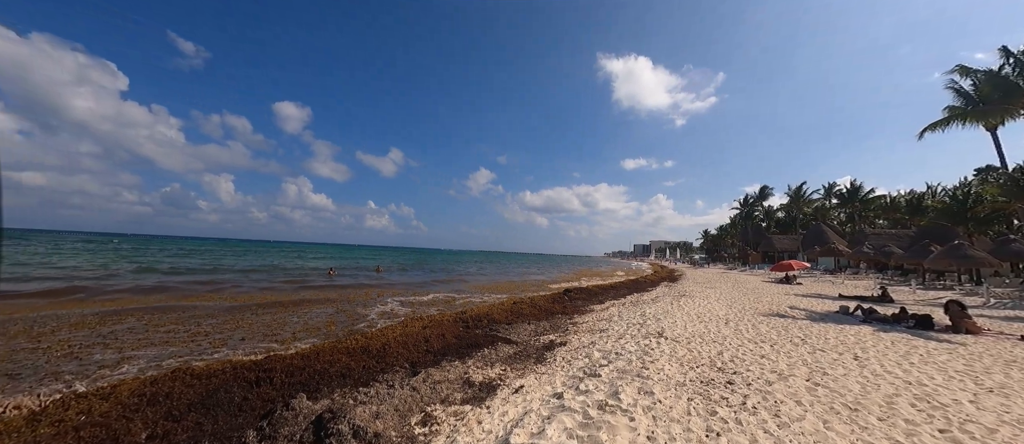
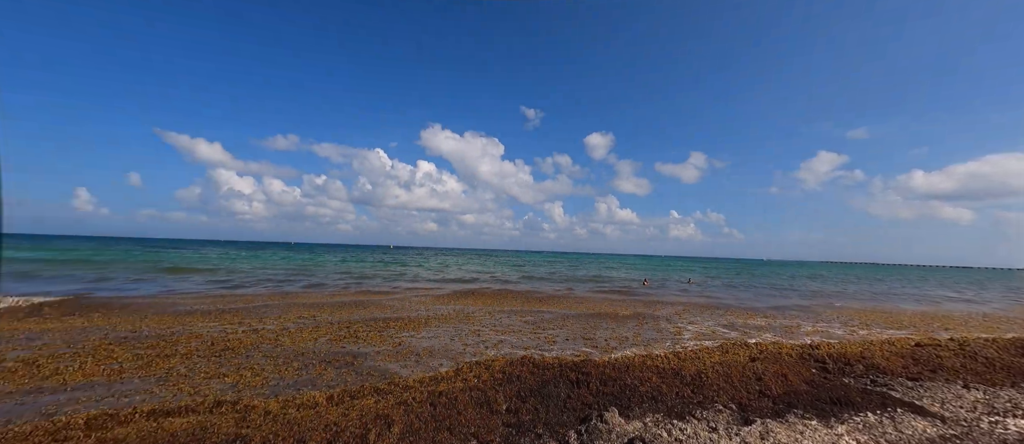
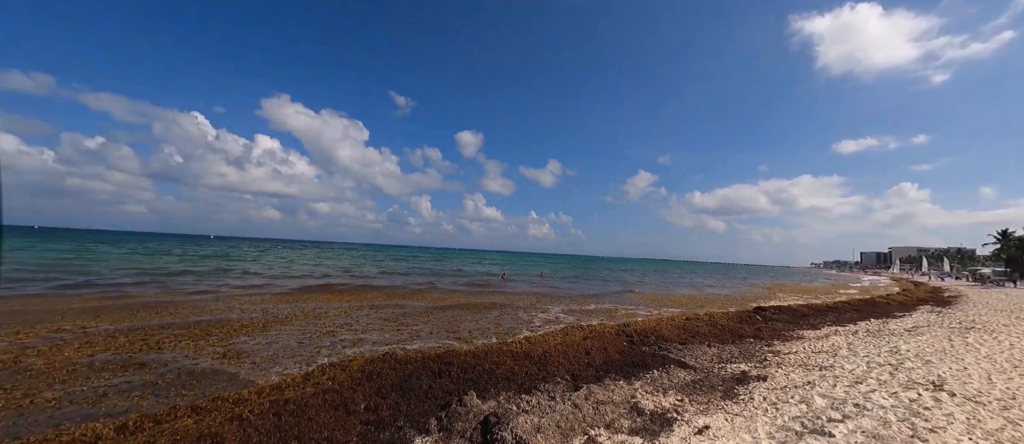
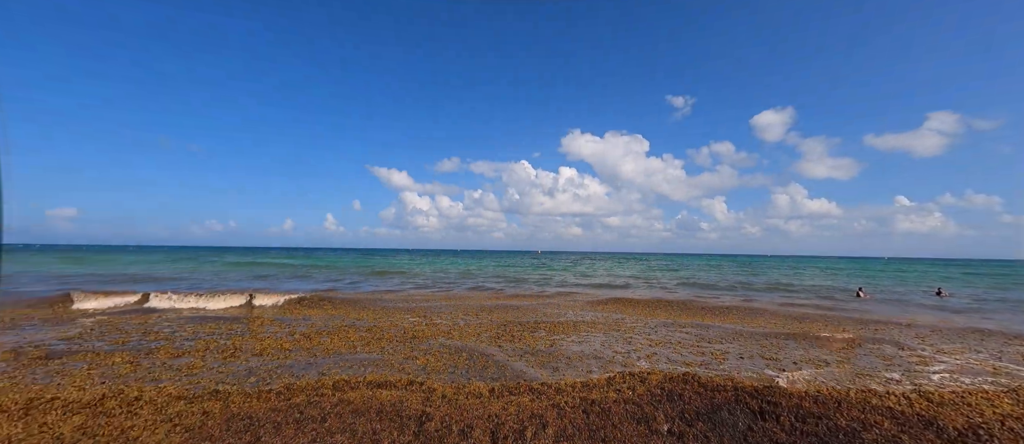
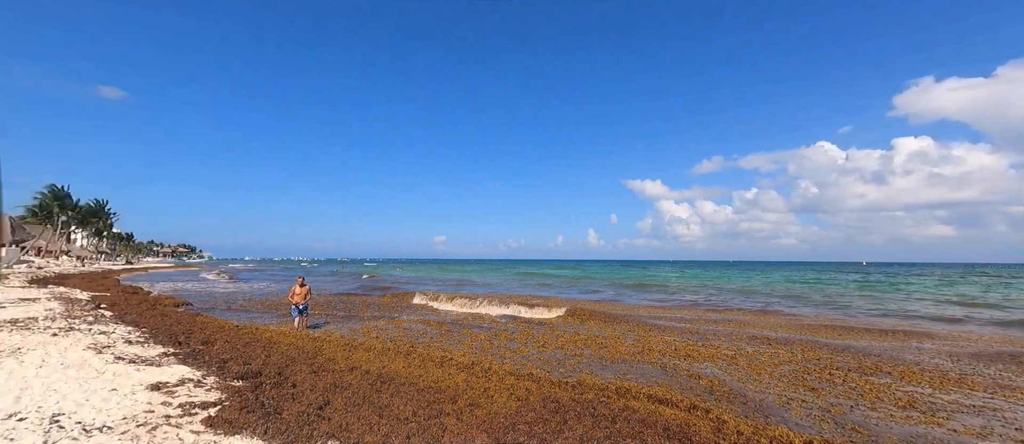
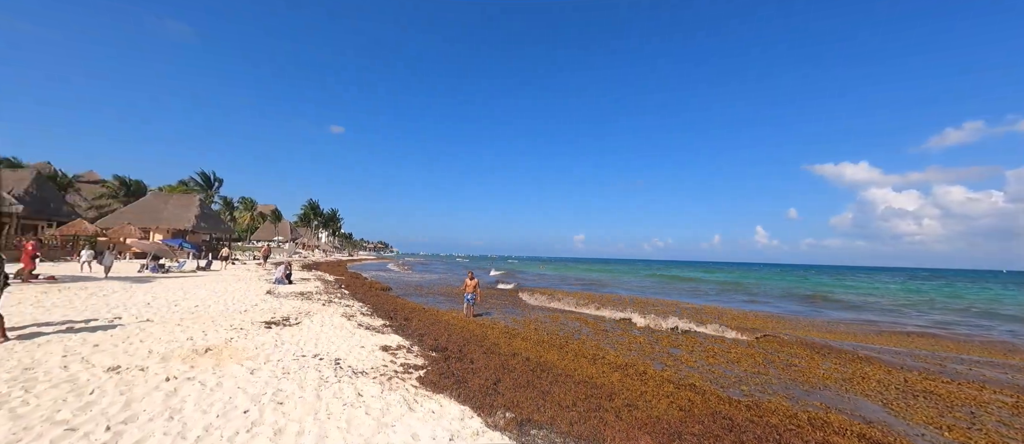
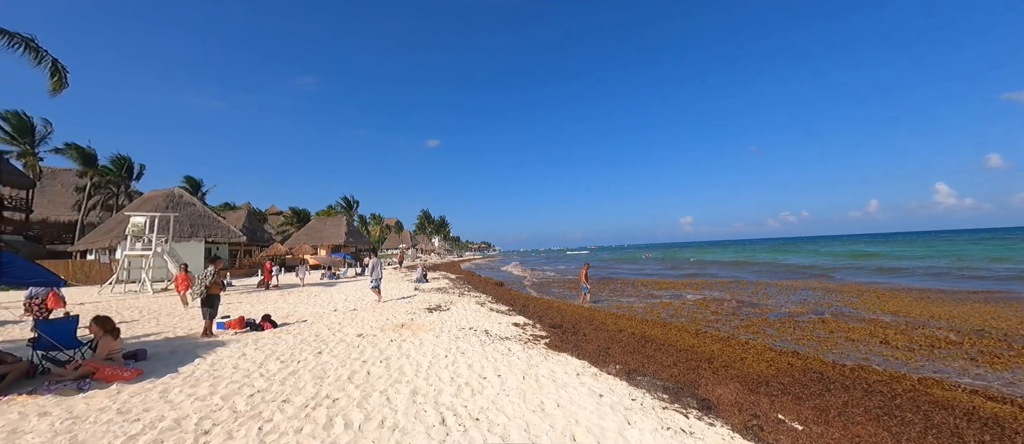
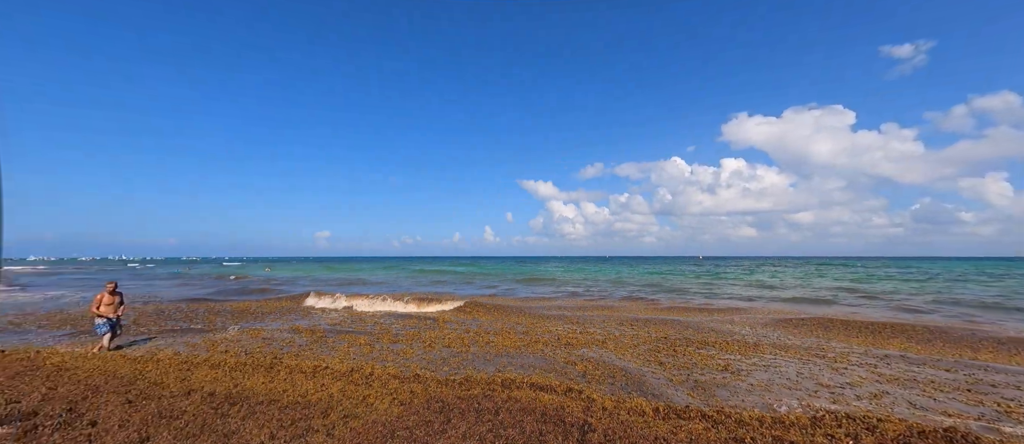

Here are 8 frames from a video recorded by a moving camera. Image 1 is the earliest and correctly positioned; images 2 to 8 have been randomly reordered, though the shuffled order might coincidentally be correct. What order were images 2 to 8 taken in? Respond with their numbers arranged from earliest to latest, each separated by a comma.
3, 2, 4, 8, 5, 6, 7
